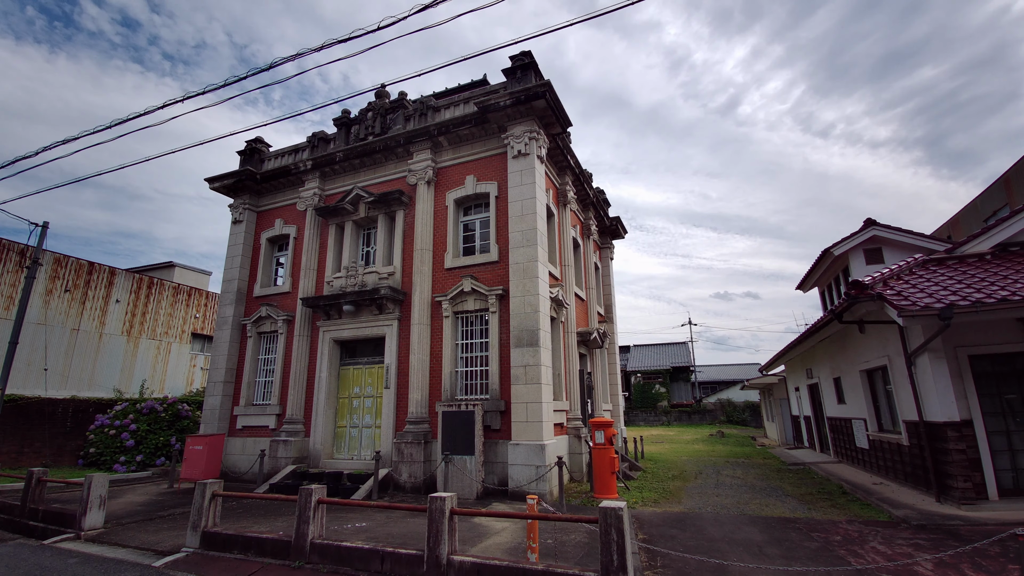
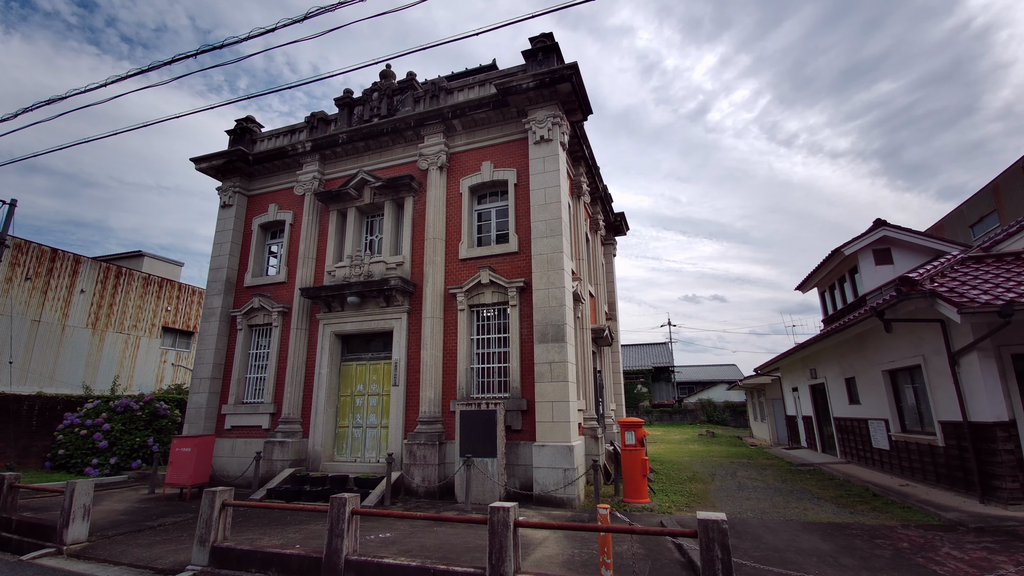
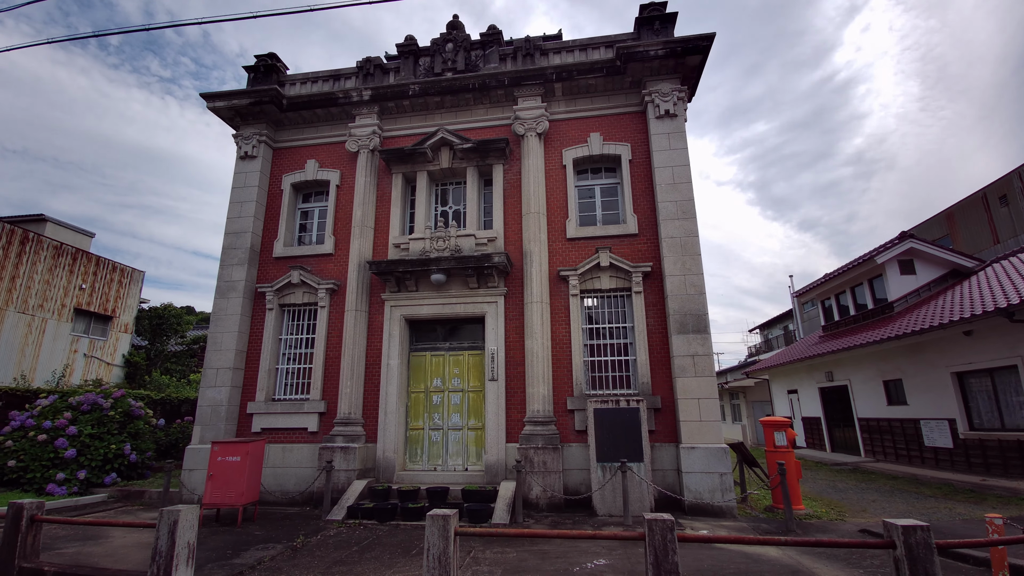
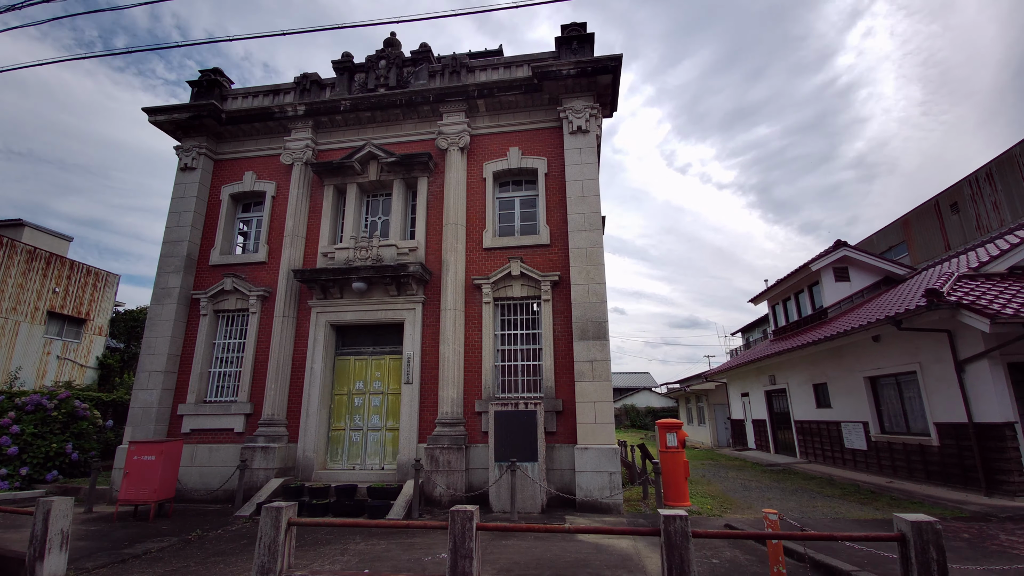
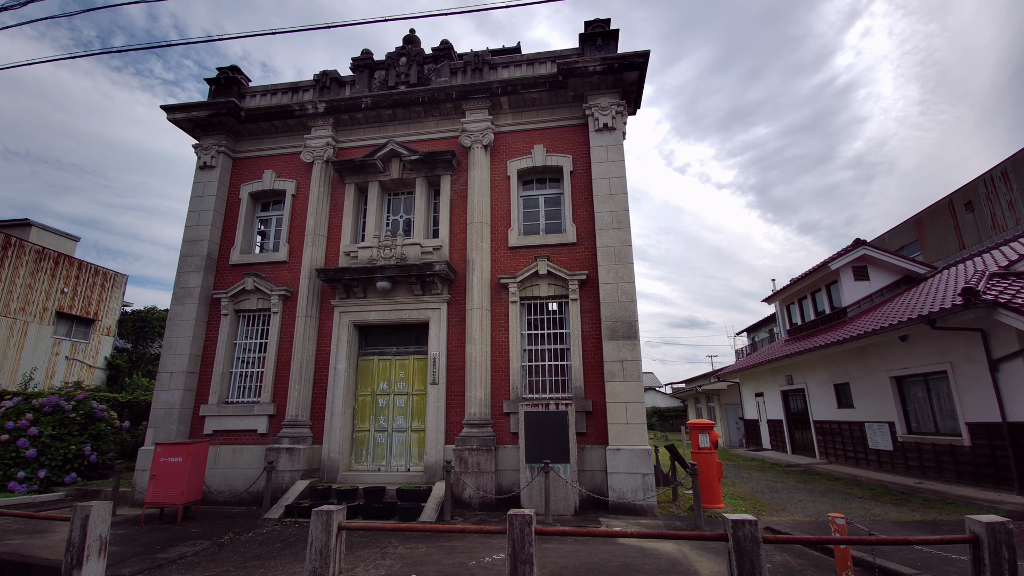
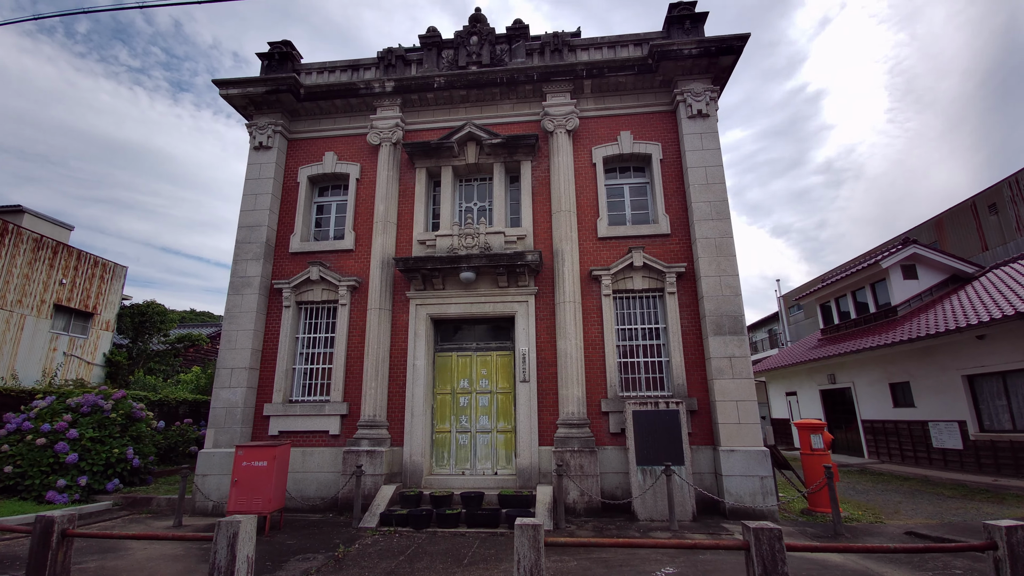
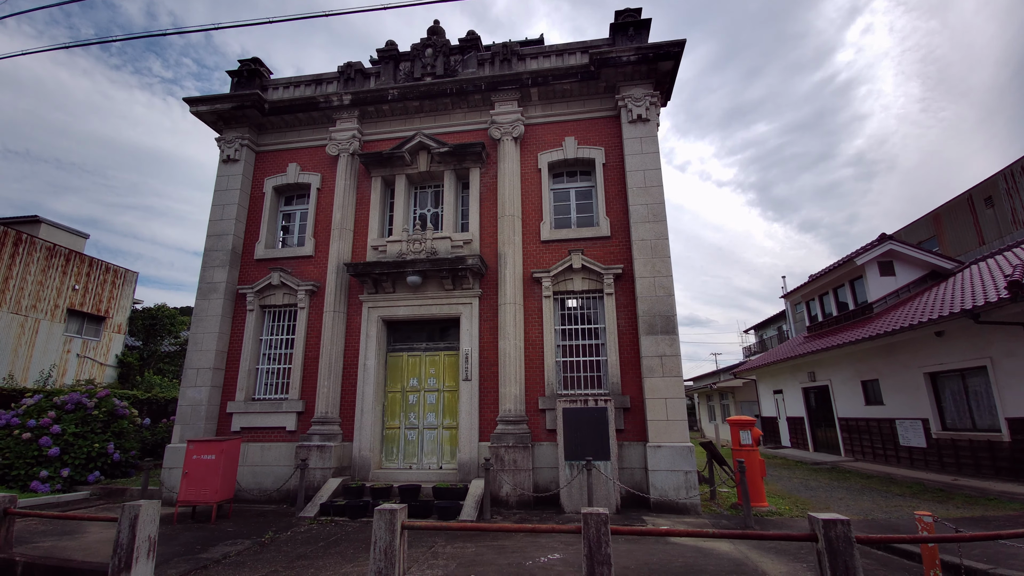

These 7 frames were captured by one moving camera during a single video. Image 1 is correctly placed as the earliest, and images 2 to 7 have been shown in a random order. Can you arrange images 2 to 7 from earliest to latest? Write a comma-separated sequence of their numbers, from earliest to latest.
2, 4, 5, 7, 3, 6
